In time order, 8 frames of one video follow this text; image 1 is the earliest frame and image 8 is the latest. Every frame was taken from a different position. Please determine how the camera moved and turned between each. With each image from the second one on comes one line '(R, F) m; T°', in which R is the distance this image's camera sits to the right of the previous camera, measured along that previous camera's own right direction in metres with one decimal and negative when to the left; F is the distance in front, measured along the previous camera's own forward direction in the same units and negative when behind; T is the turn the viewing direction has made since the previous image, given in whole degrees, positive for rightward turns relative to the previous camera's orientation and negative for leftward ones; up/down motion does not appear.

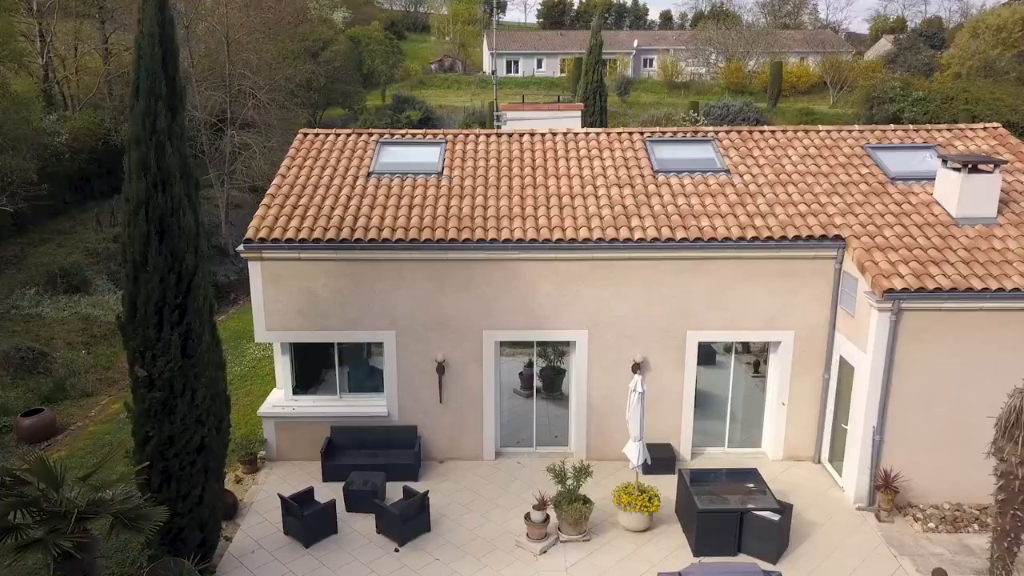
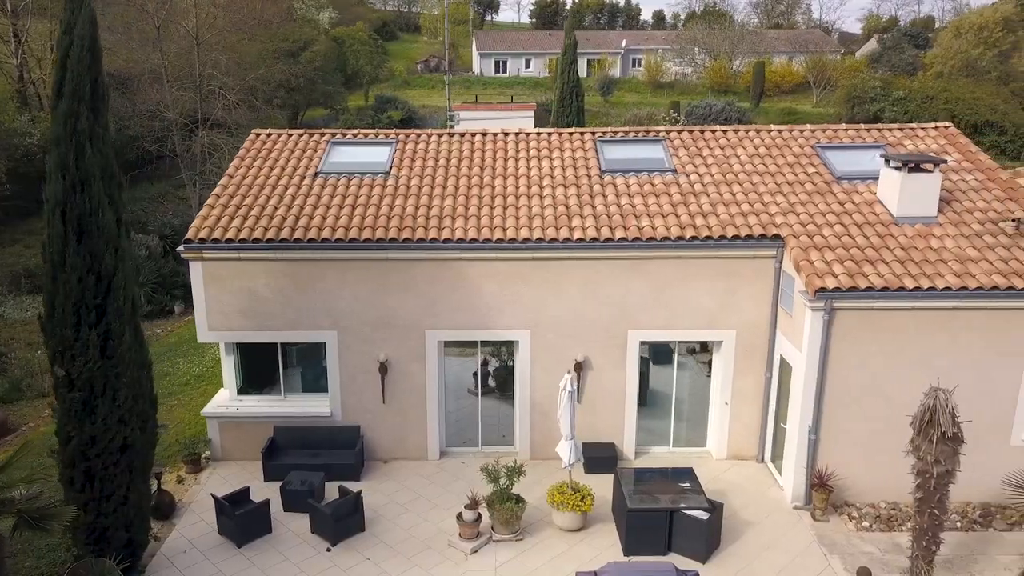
(+0.9, 0.0) m; 0°
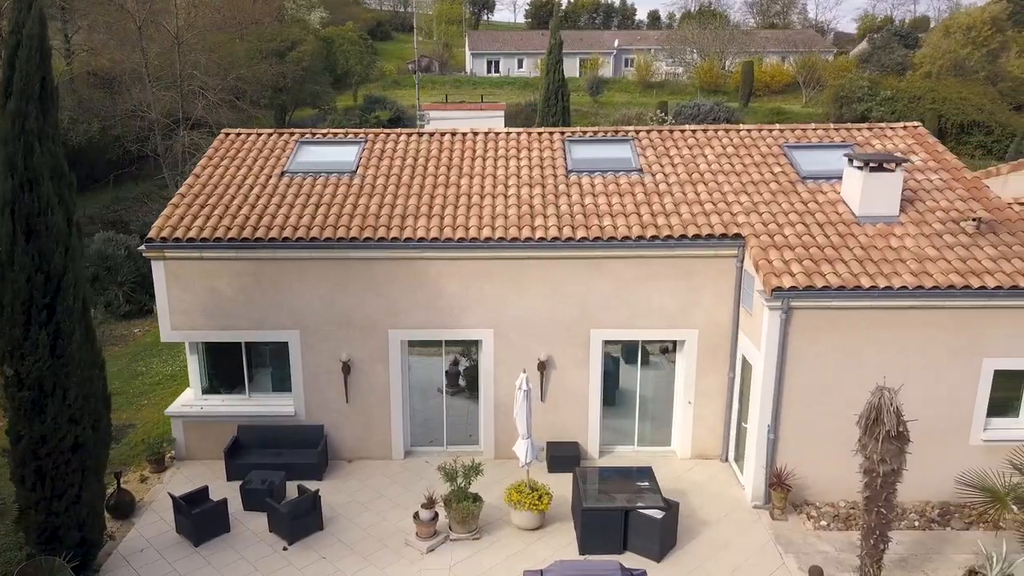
(+0.5, 0.0) m; 0°
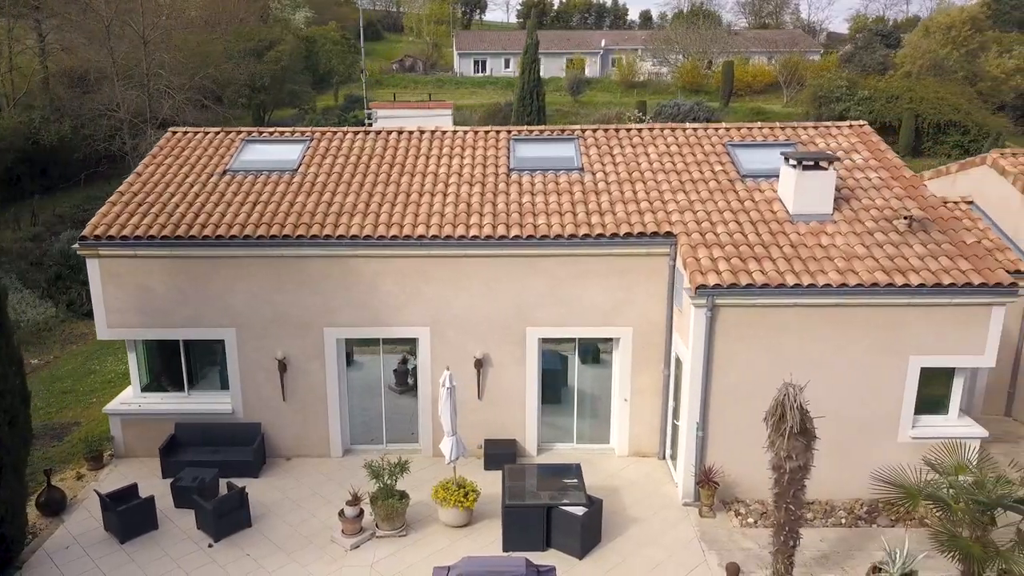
(+0.9, 0.0) m; 0°
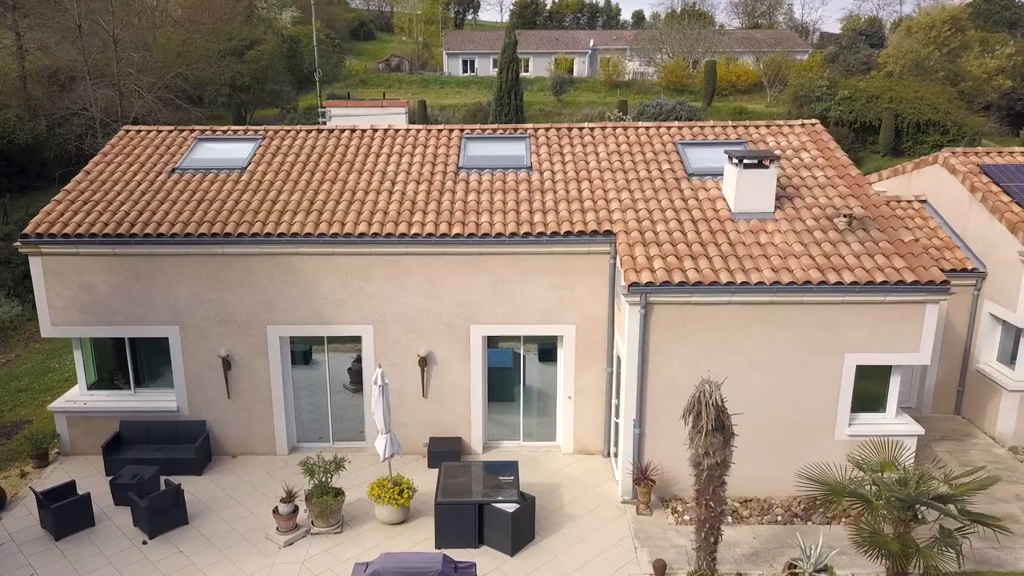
(+0.8, 0.0) m; 0°
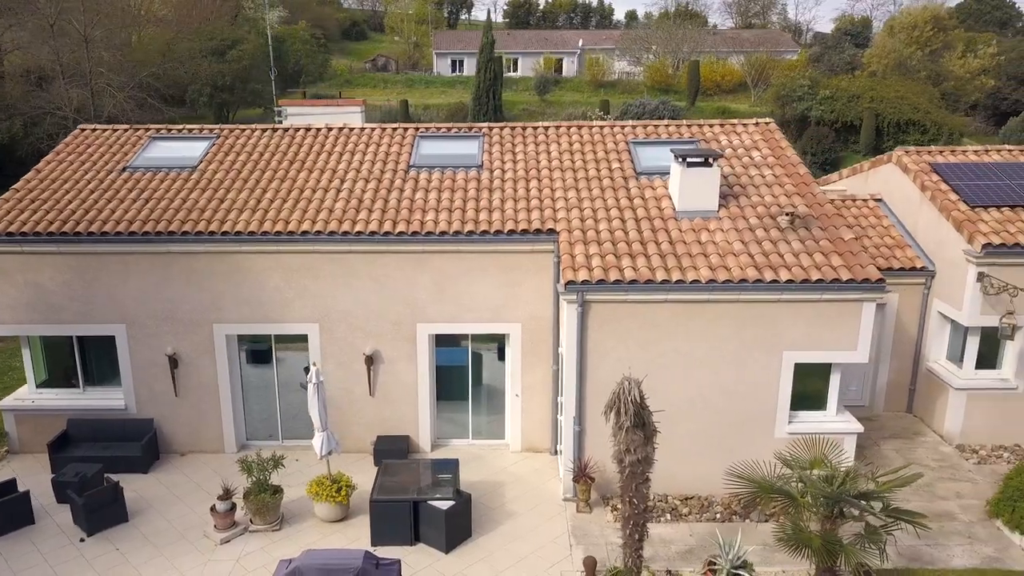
(+0.8, 0.0) m; 0°
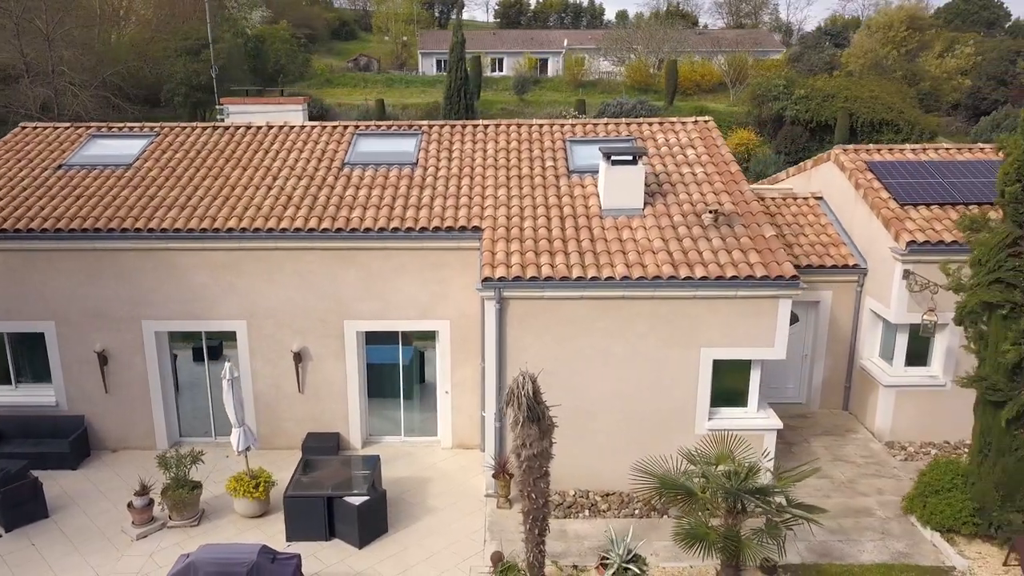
(+1.0, 0.0) m; 0°
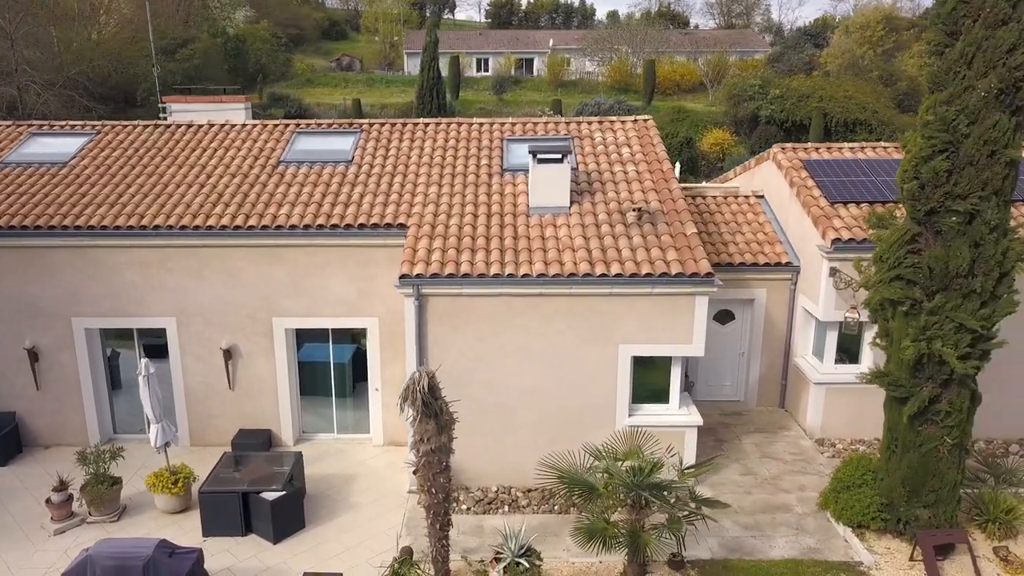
(+1.0, -0.1) m; 0°
